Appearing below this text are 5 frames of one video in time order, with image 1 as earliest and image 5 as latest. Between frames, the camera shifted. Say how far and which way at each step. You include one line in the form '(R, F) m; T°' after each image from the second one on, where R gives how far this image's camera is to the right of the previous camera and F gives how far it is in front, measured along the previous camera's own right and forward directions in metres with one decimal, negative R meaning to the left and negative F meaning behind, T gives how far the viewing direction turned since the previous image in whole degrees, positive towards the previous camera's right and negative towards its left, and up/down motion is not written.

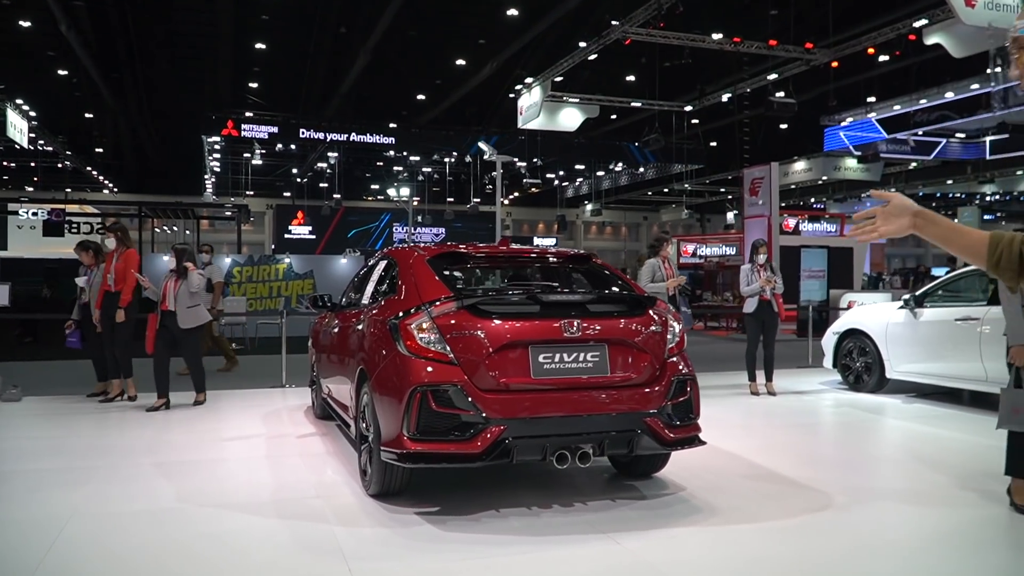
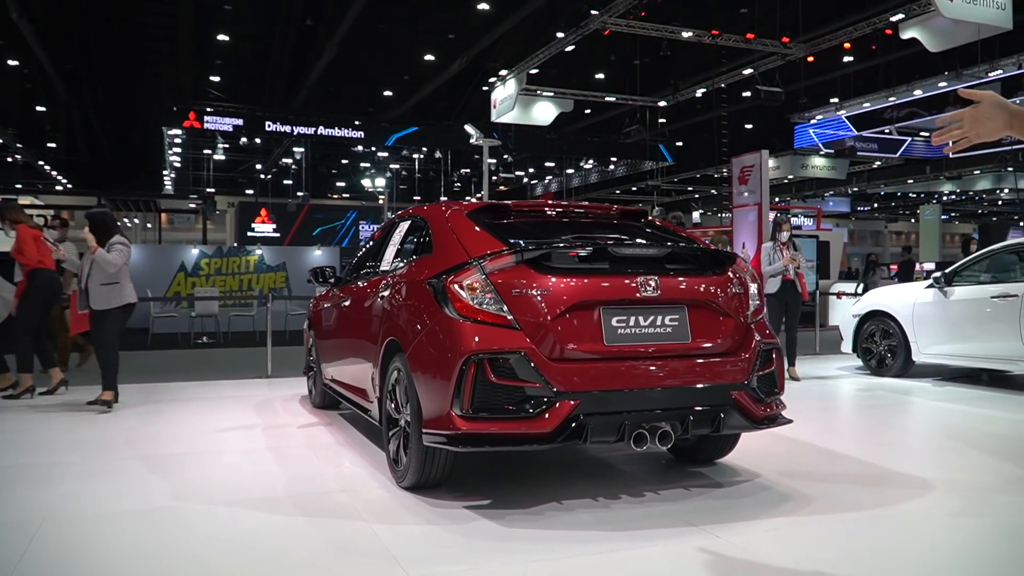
(-0.4, +0.6) m; +3°
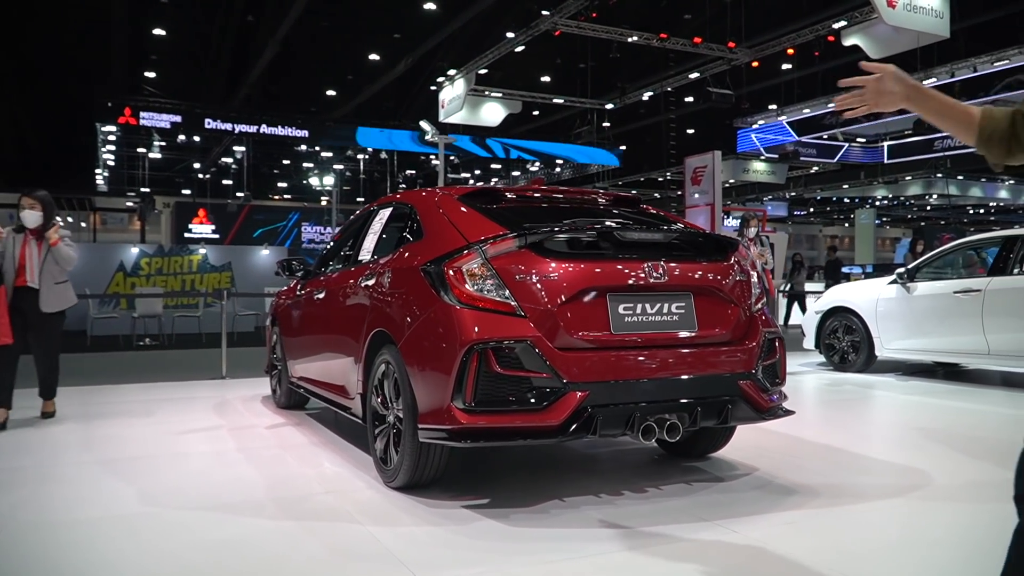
(-0.2, +0.2) m; +4°
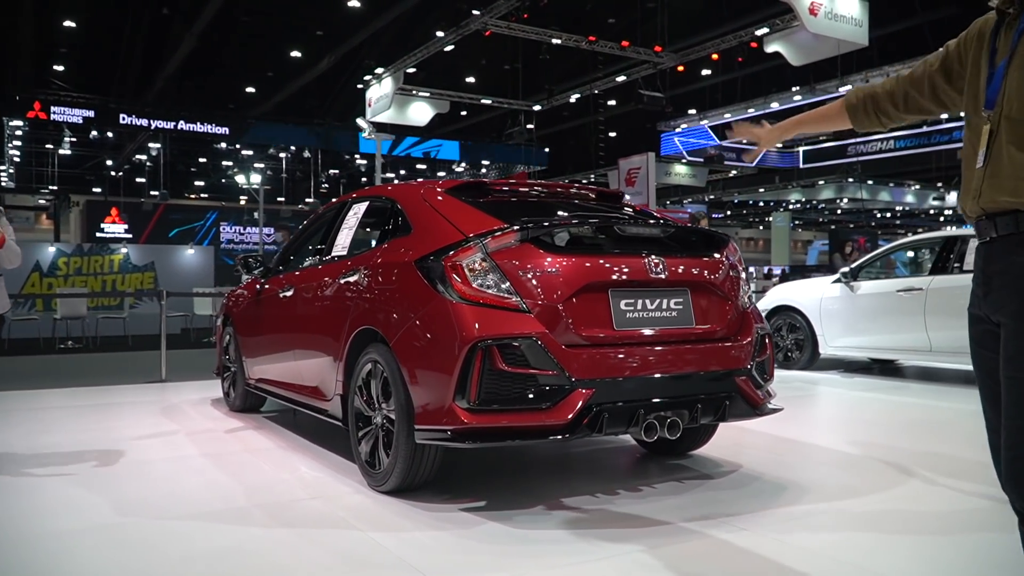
(-0.3, +0.1) m; +6°
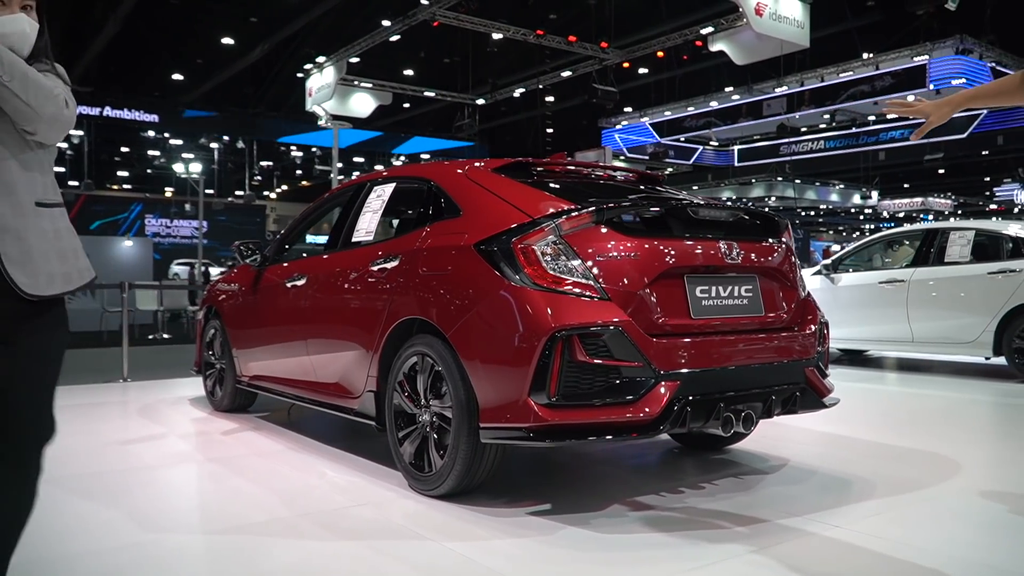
(-0.5, +0.2) m; +5°
